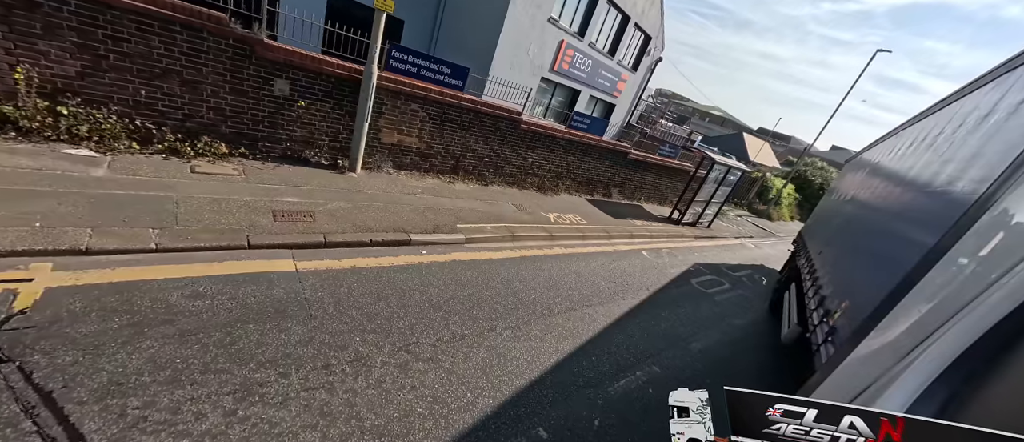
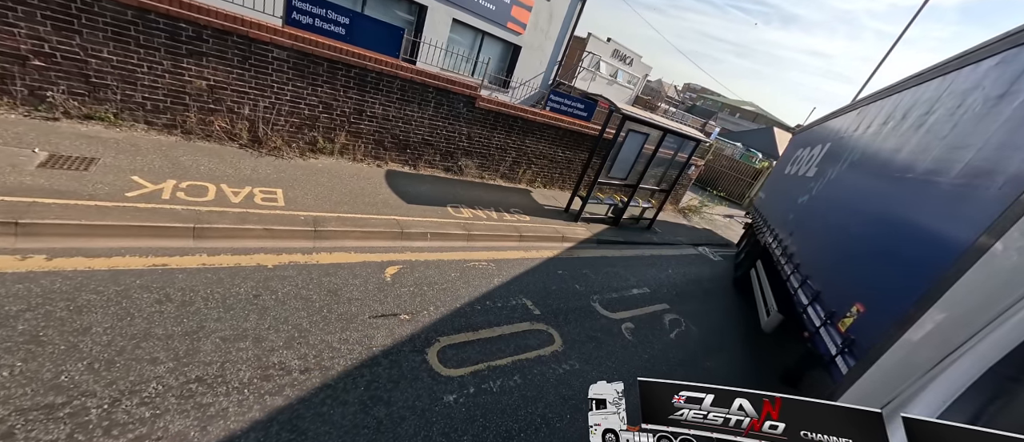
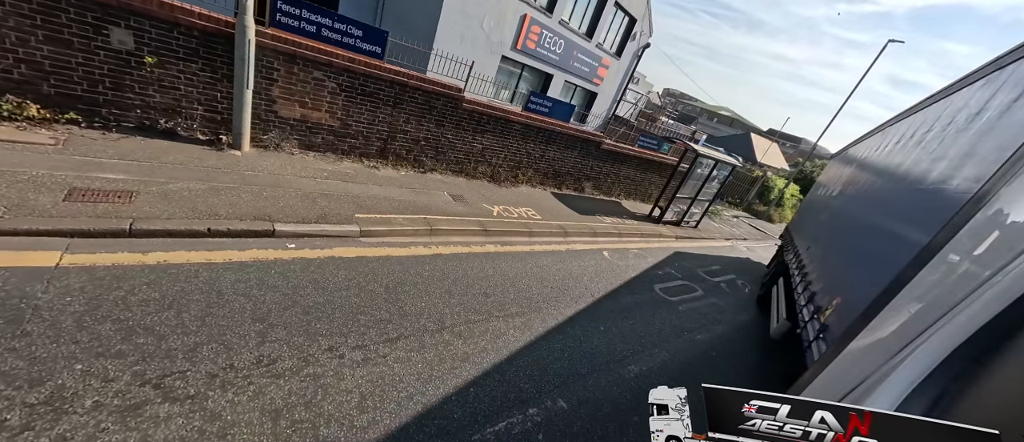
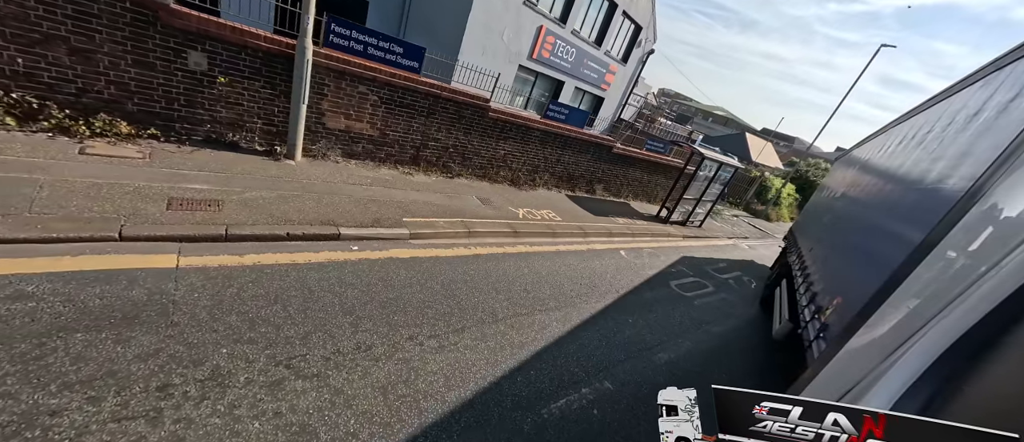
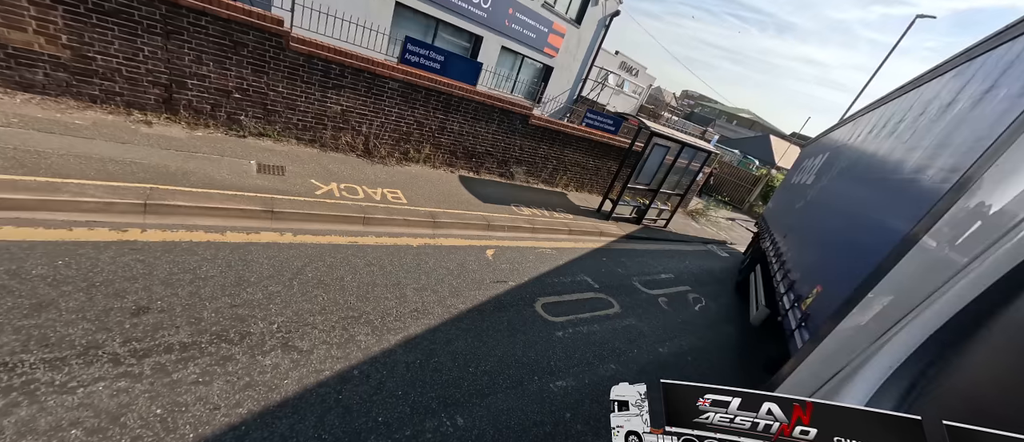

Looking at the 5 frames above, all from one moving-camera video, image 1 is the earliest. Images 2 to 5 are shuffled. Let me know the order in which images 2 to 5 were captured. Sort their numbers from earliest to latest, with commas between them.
4, 3, 5, 2
